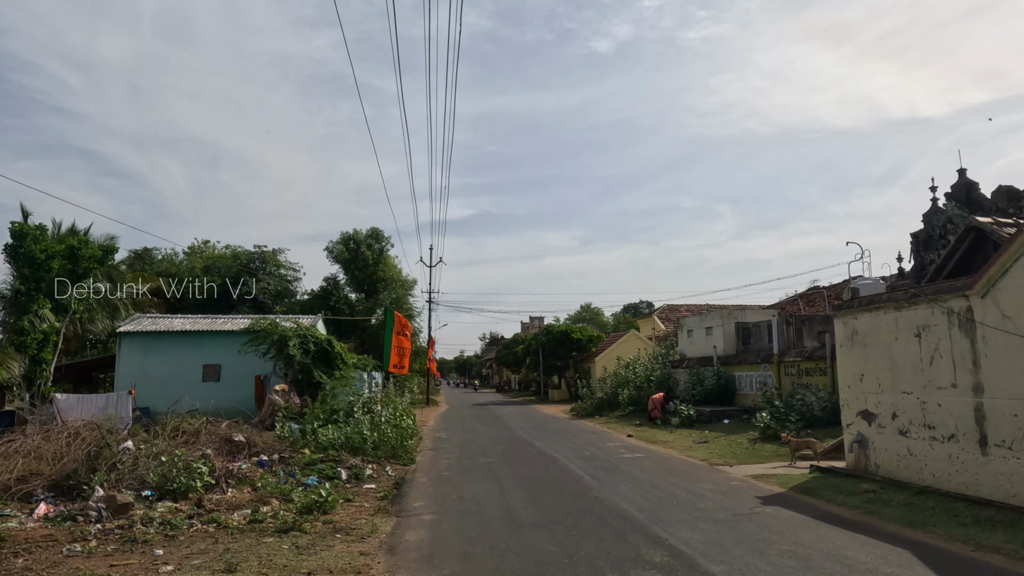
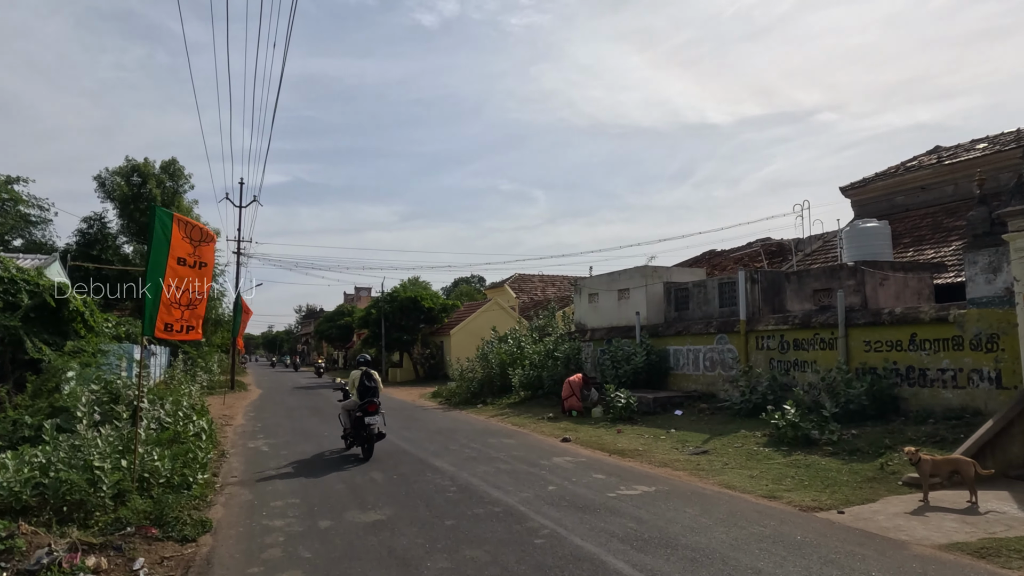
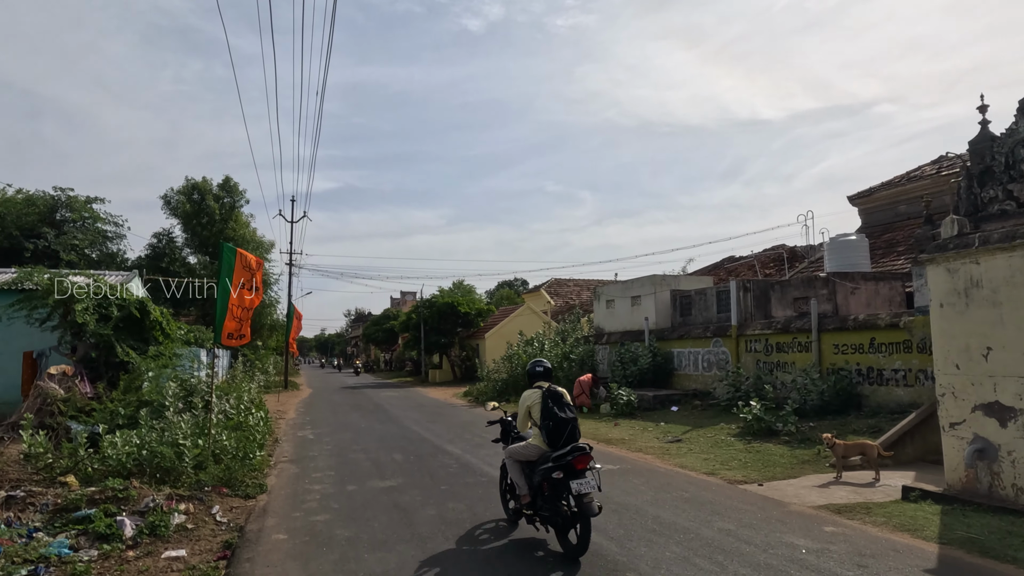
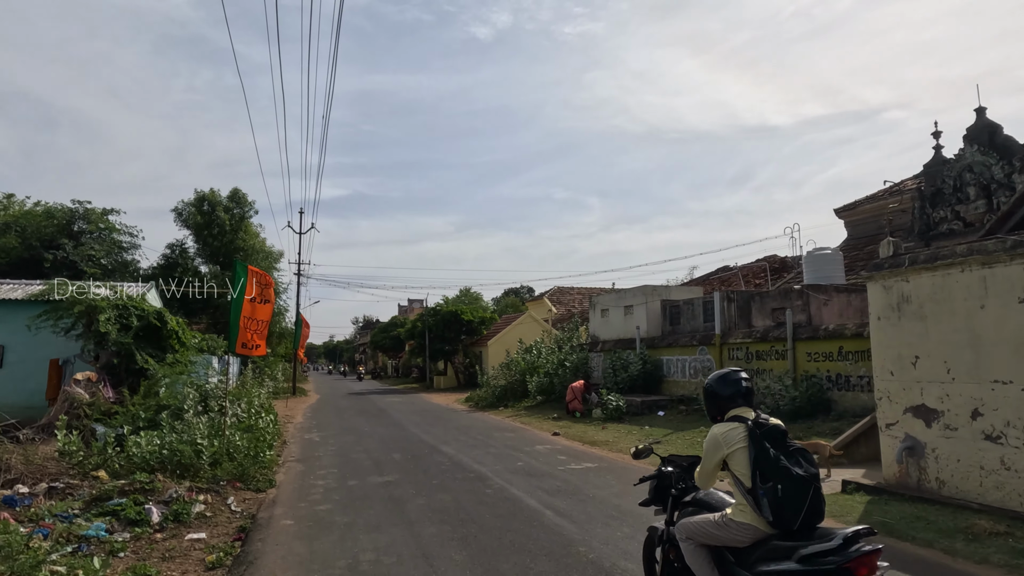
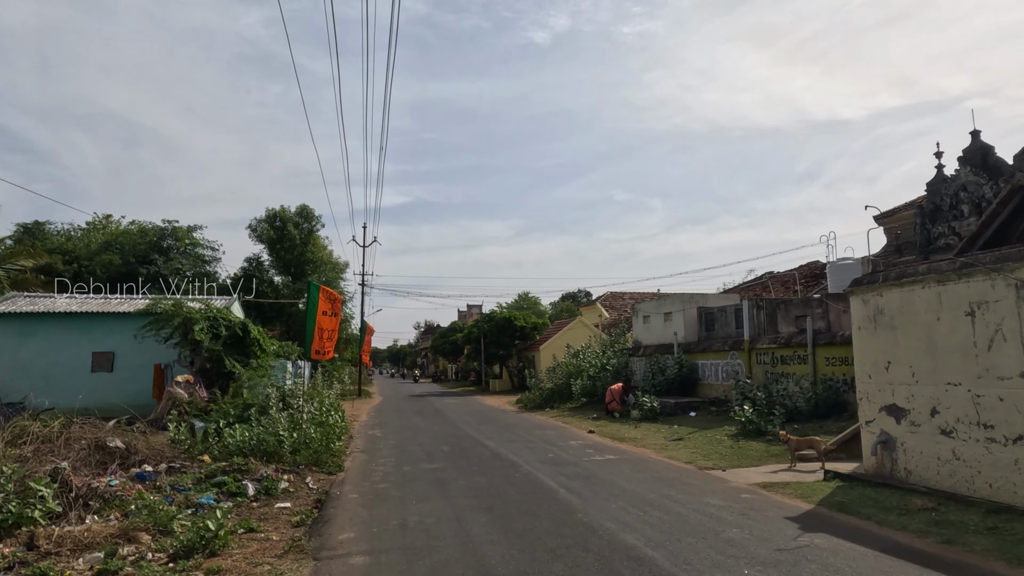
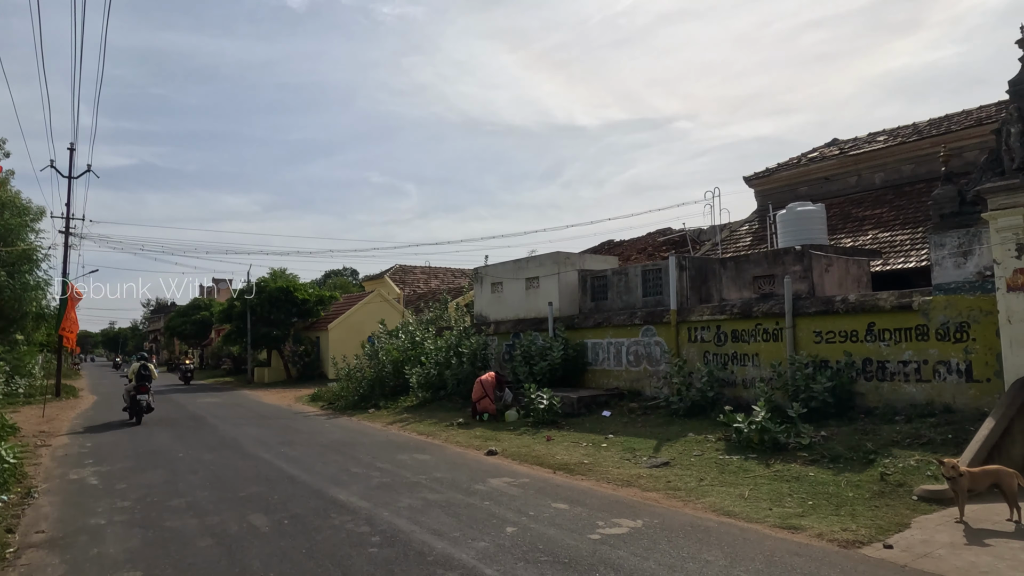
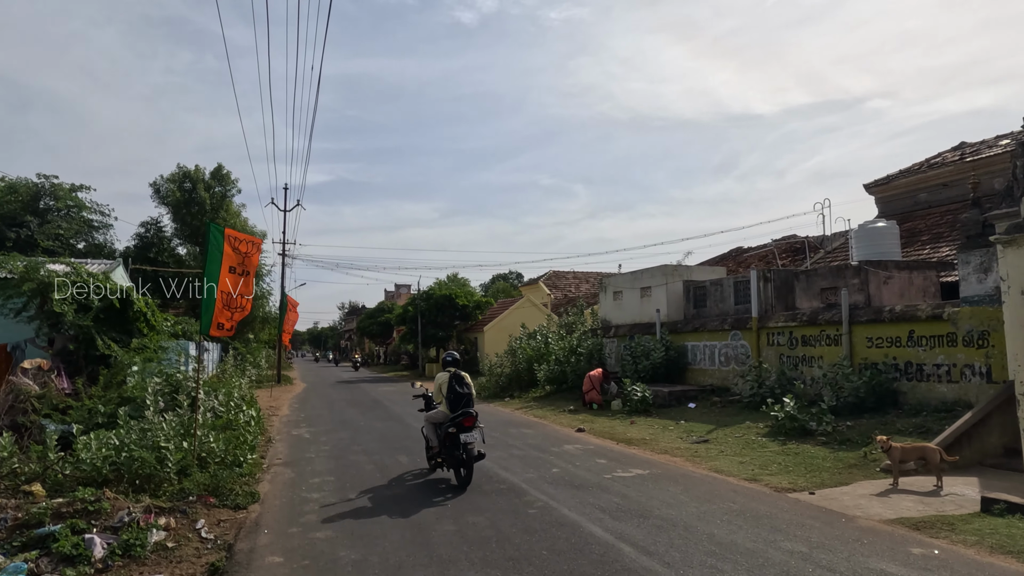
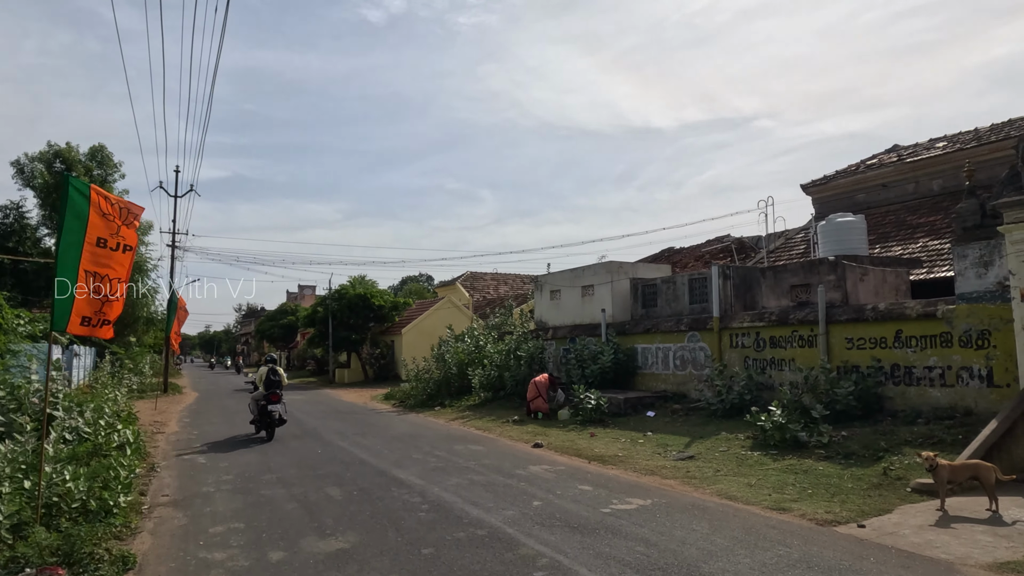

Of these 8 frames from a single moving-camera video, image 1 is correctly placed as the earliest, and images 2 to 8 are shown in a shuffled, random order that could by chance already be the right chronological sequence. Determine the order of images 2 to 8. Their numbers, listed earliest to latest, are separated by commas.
5, 4, 3, 7, 2, 8, 6
